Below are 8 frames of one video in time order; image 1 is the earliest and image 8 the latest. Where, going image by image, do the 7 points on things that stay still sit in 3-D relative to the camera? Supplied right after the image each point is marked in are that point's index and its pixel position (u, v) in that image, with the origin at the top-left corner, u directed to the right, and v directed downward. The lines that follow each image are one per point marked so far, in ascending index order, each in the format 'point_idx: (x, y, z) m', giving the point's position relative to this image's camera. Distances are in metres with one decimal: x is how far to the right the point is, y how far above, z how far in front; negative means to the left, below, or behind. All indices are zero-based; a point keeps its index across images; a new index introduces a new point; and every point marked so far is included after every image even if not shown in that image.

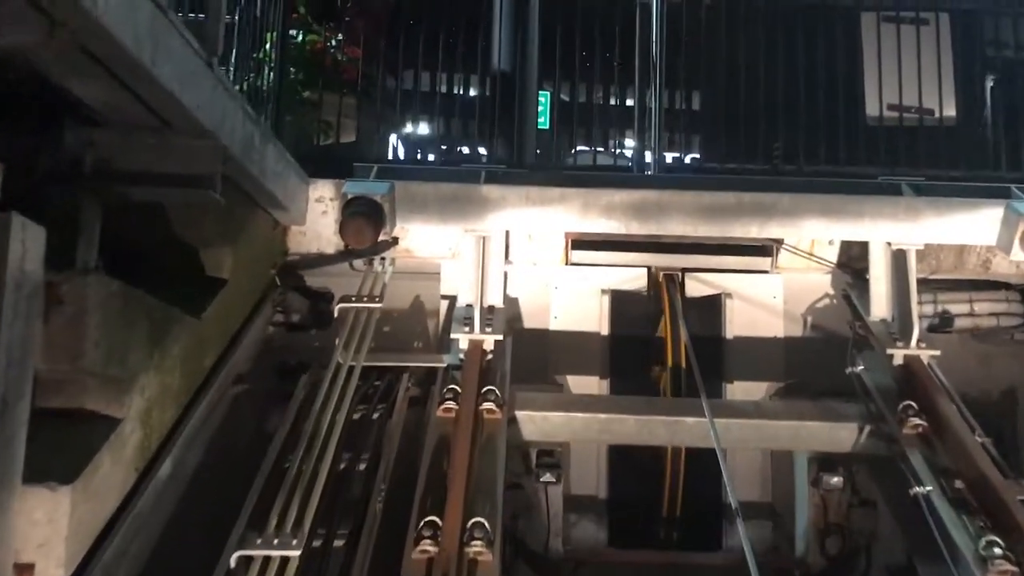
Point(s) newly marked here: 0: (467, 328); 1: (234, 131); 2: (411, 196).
0: (-0.1, -0.1, +3.7) m
1: (-0.6, +0.4, +3.1) m
2: (-0.3, +0.3, +3.7) m
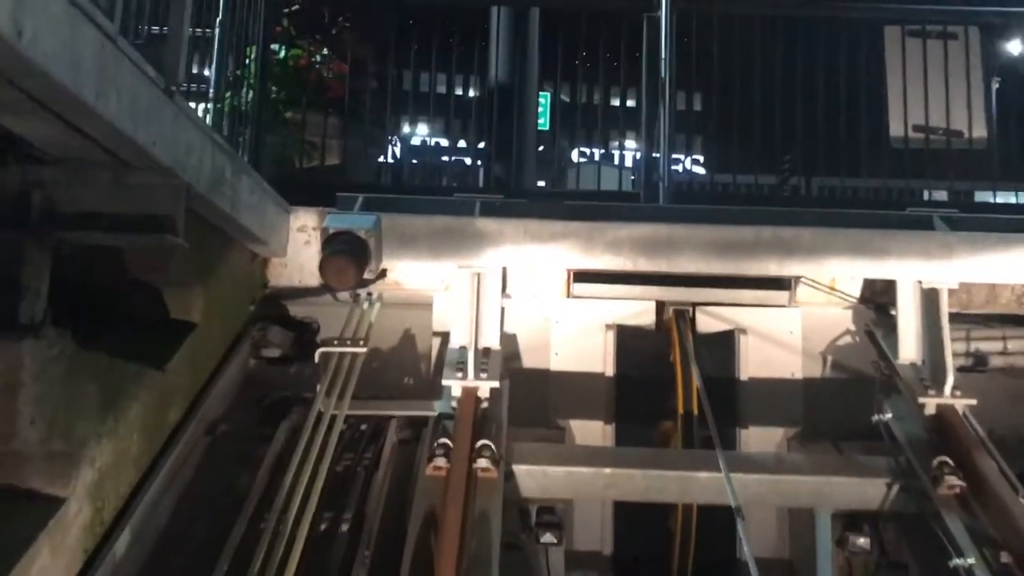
0: (-0.1, -0.2, +3.4) m
1: (-0.6, +0.3, +2.8) m
2: (-0.3, +0.1, +3.4) m
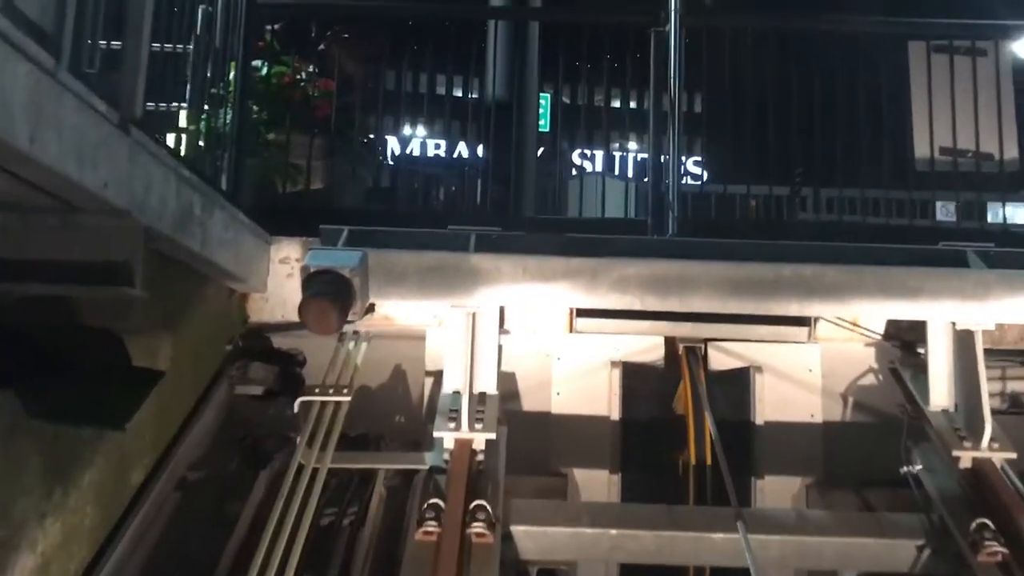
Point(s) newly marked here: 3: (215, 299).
0: (-0.1, -0.3, +3.1) m
1: (-0.7, +0.2, +2.5) m
2: (-0.3, +0.1, +3.1) m
3: (-0.7, 0.0, +3.3) m
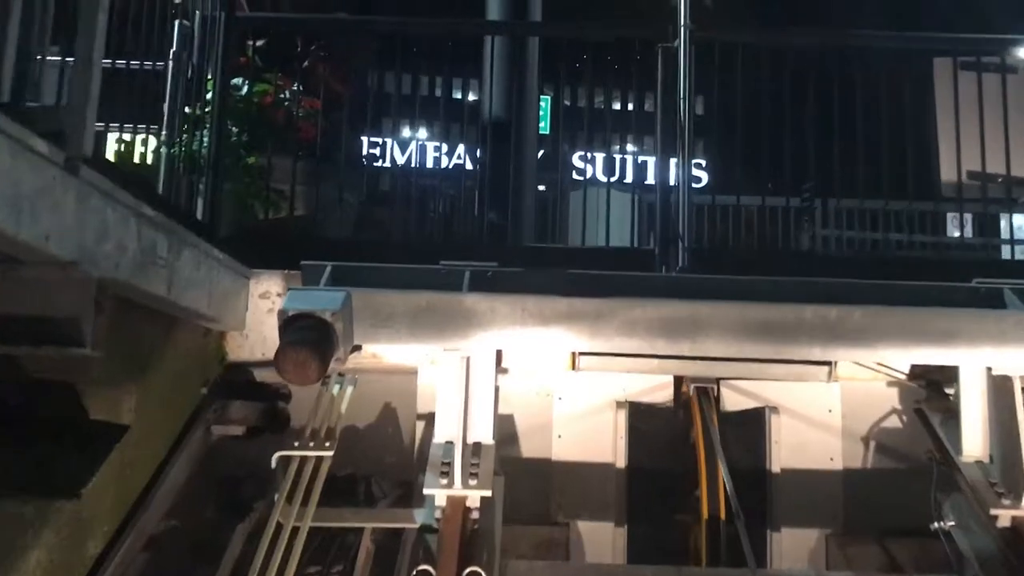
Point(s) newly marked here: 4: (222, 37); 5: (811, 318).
0: (-0.1, -0.4, +2.8) m
1: (-0.7, +0.1, +2.3) m
2: (-0.3, 0.0, +2.8) m
3: (-0.7, -0.1, +3.1) m
4: (-0.8, +0.7, +3.7) m
5: (+0.6, -0.1, +2.8) m
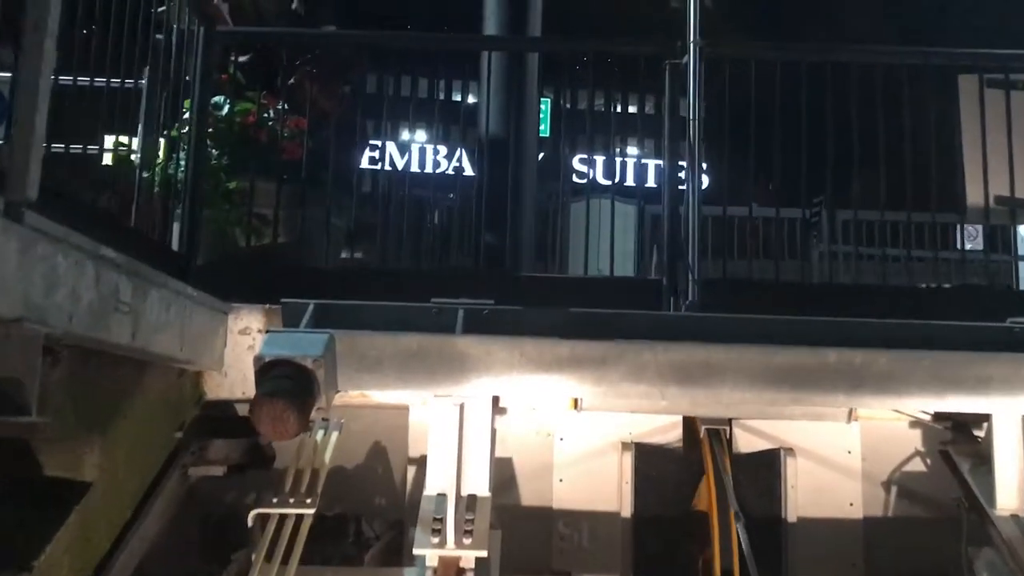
0: (-0.1, -0.5, +2.6) m
1: (-0.7, 0.0, +2.0) m
2: (-0.3, -0.1, +2.6) m
3: (-0.7, -0.2, +2.9) m
4: (-0.8, +0.6, +3.4) m
5: (+0.6, -0.1, +2.6) m
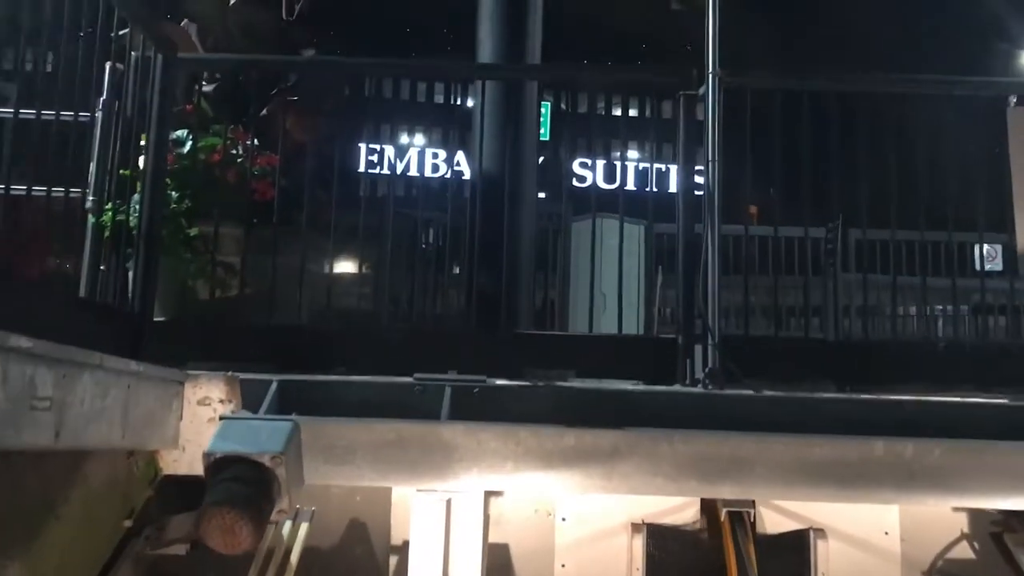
0: (-0.2, -0.6, +2.2) m
1: (-0.7, -0.1, +1.7) m
2: (-0.3, -0.3, +2.2) m
3: (-0.8, -0.3, +2.5) m
4: (-0.8, +0.5, +3.1) m
5: (+0.6, -0.3, +2.2) m
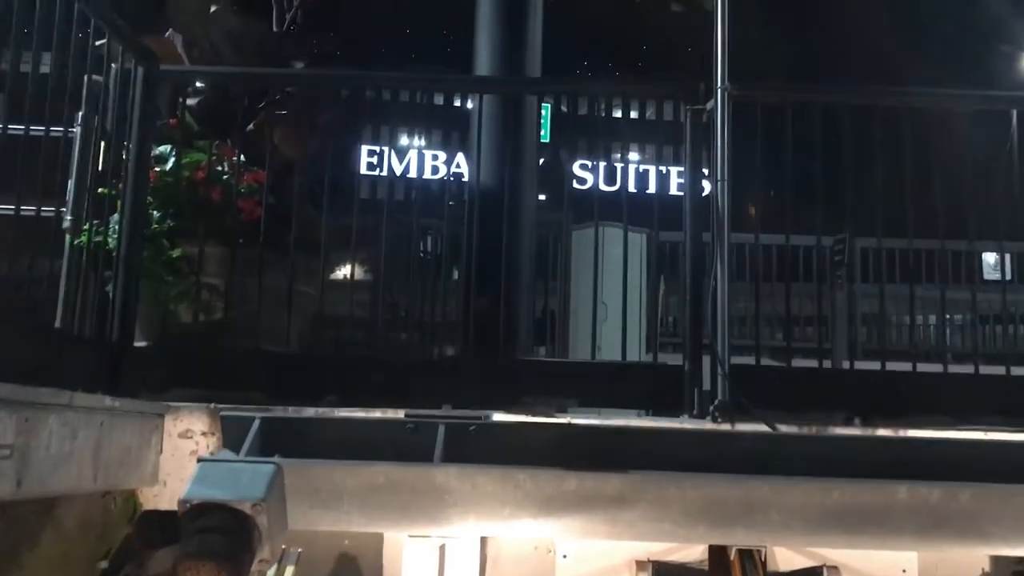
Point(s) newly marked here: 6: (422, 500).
0: (-0.2, -0.7, +2.1) m
1: (-0.7, -0.2, +1.5) m
2: (-0.3, -0.3, +2.1) m
3: (-0.8, -0.4, +2.3) m
4: (-0.8, +0.4, +2.9) m
5: (+0.6, -0.3, +2.1) m
6: (-0.1, -0.3, +2.1) m
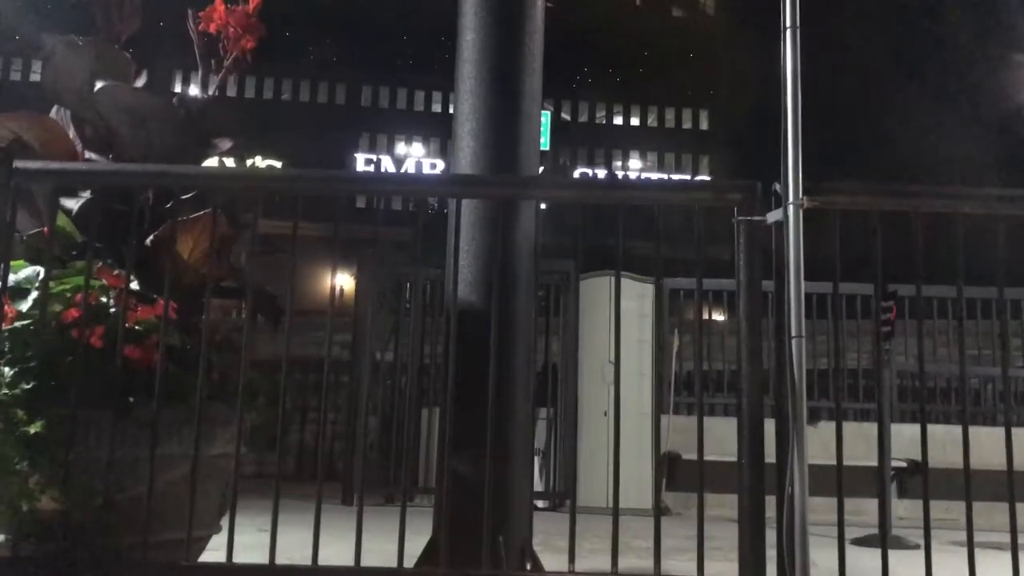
0: (-0.2, -1.0, +1.3) m
1: (-0.7, -0.5, +0.7) m
2: (-0.3, -0.6, +1.3) m
3: (-0.8, -0.7, +1.5) m
4: (-0.8, +0.1, +2.1) m
5: (+0.6, -0.6, +1.3) m
6: (-0.2, -0.6, +1.3) m
